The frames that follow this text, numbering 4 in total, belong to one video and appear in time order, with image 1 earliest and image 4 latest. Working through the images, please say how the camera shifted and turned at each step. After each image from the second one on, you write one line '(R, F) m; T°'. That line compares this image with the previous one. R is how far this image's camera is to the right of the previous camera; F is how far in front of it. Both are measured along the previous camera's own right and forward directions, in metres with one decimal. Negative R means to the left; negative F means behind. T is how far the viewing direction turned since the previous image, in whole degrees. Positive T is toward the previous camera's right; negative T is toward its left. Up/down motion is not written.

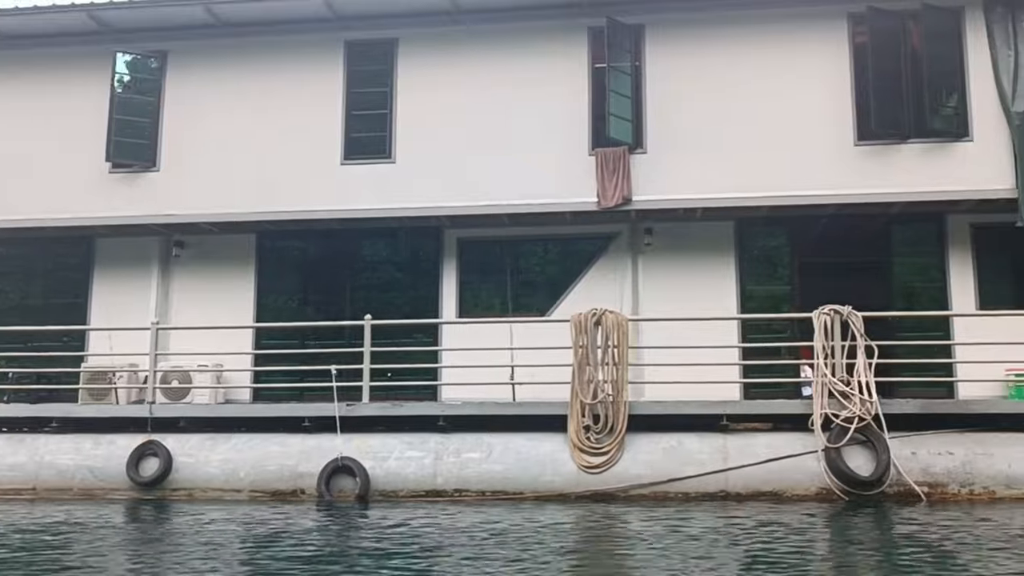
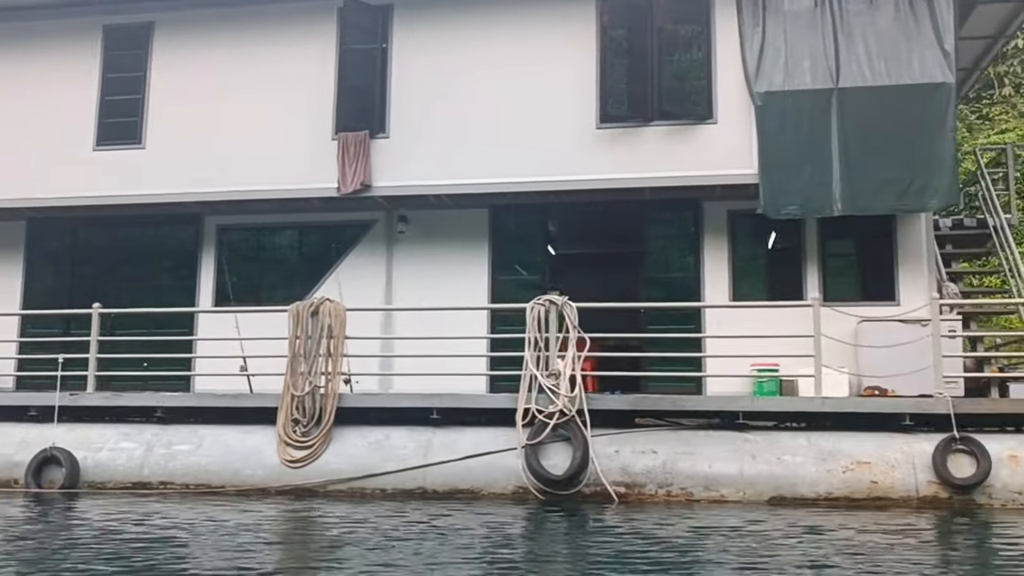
(+3.3, +0.4) m; -3°
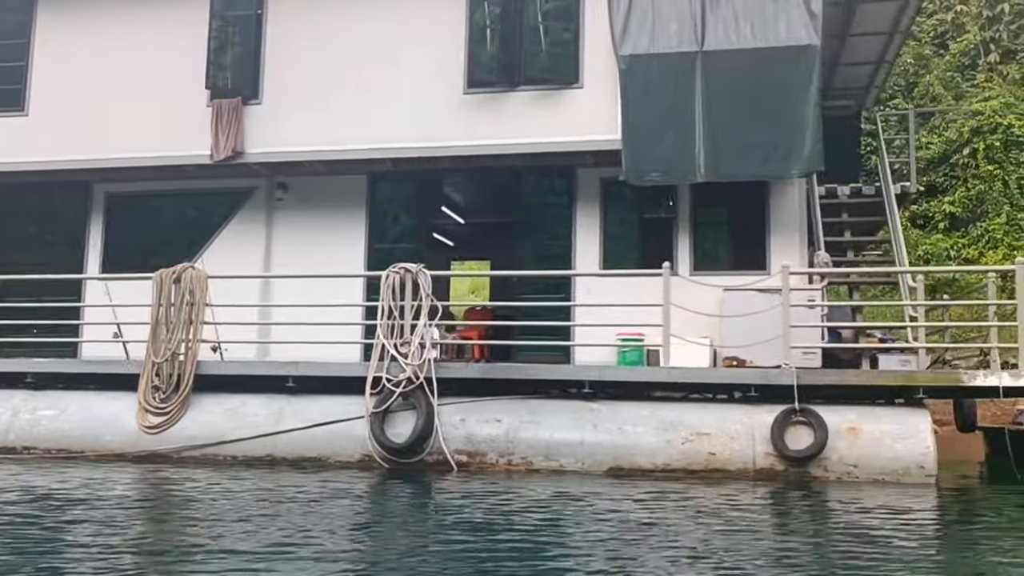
(+1.7, +0.1) m; -2°
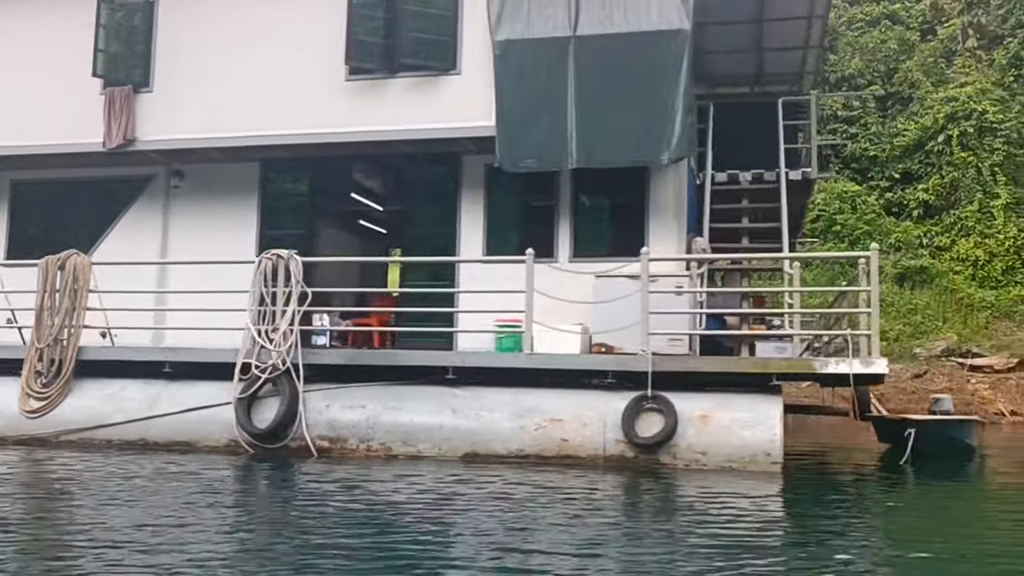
(+1.4, 0.0) m; -1°
